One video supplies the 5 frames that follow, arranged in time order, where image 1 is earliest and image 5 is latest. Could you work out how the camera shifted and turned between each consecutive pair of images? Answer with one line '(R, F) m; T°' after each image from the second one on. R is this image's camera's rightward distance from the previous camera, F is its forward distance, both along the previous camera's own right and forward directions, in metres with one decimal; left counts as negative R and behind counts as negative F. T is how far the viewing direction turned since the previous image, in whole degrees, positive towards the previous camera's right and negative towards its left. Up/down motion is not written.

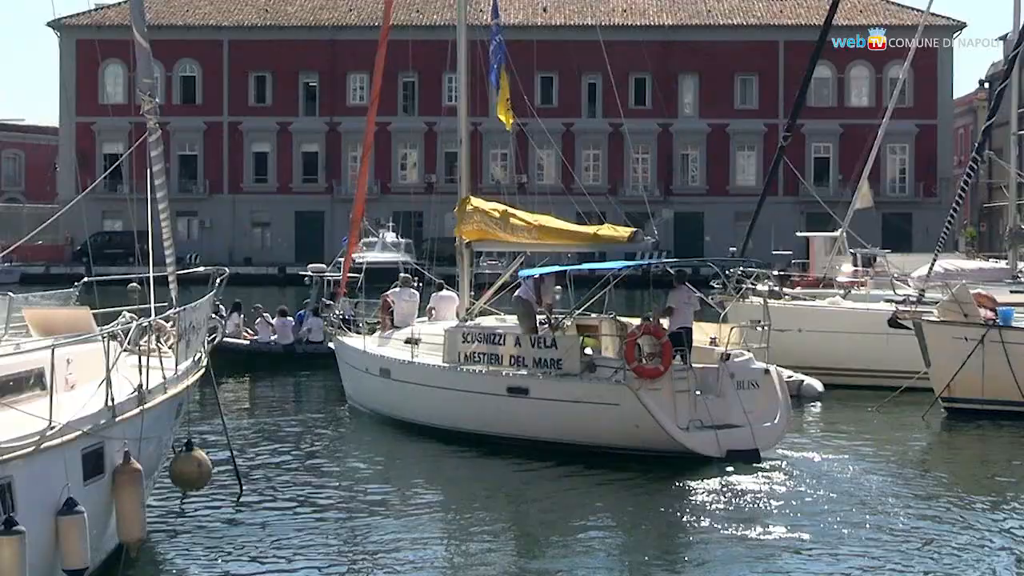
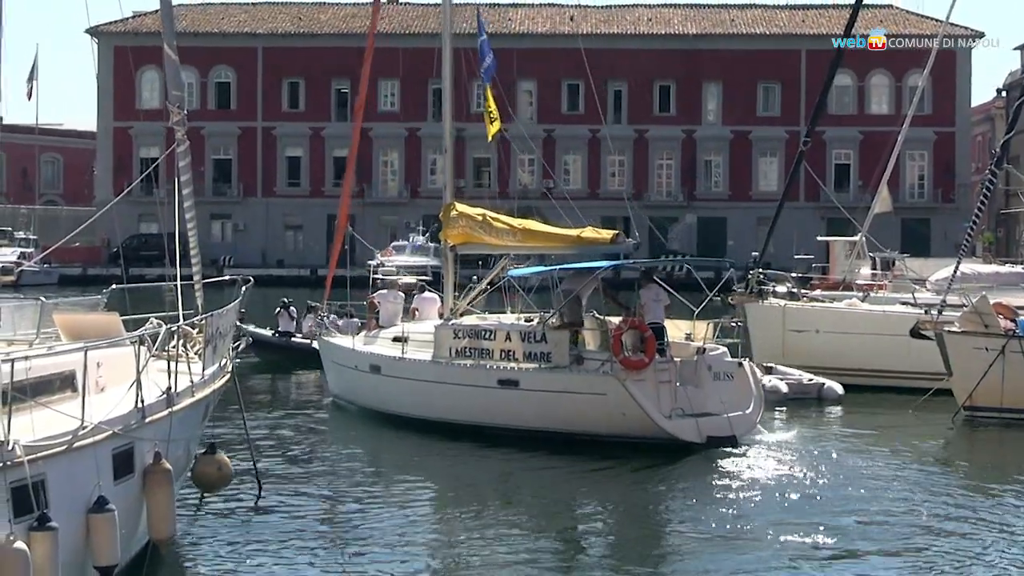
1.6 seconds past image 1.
(+0.2, -0.4) m; -1°
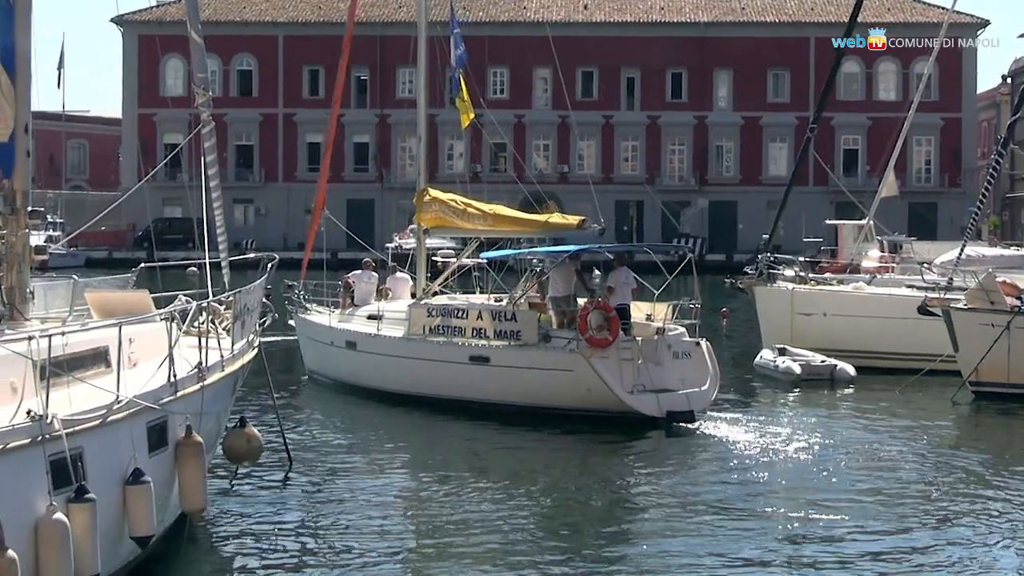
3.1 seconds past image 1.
(0.0, -0.6) m; -1°
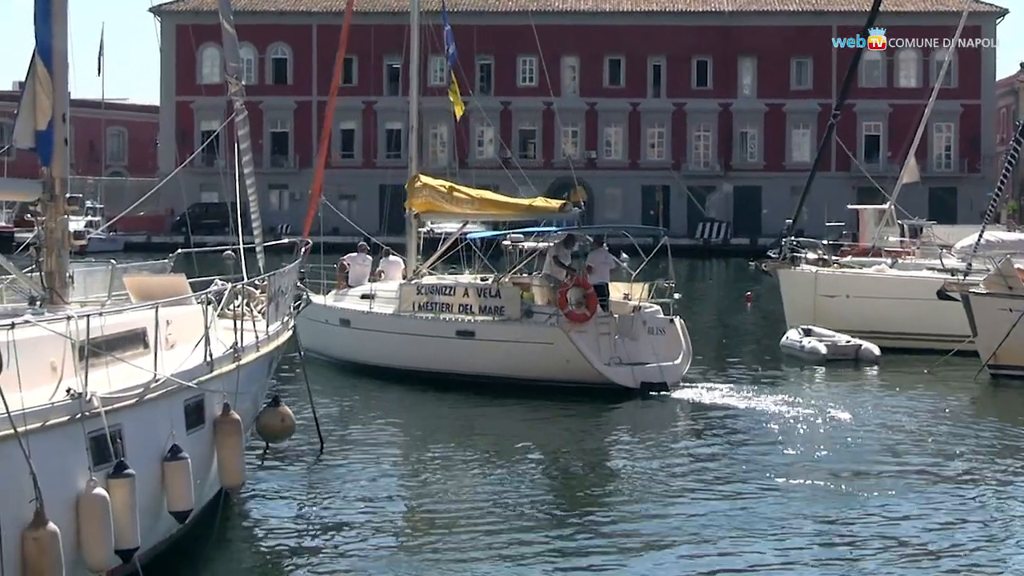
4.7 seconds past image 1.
(+0.1, -0.5) m; -1°
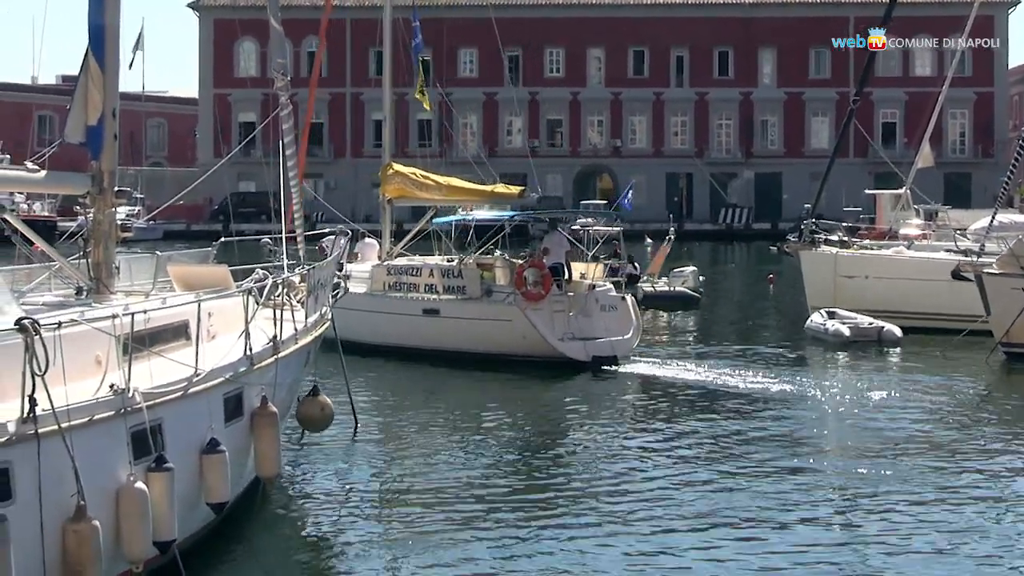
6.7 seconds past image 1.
(+0.1, -0.8) m; -1°
